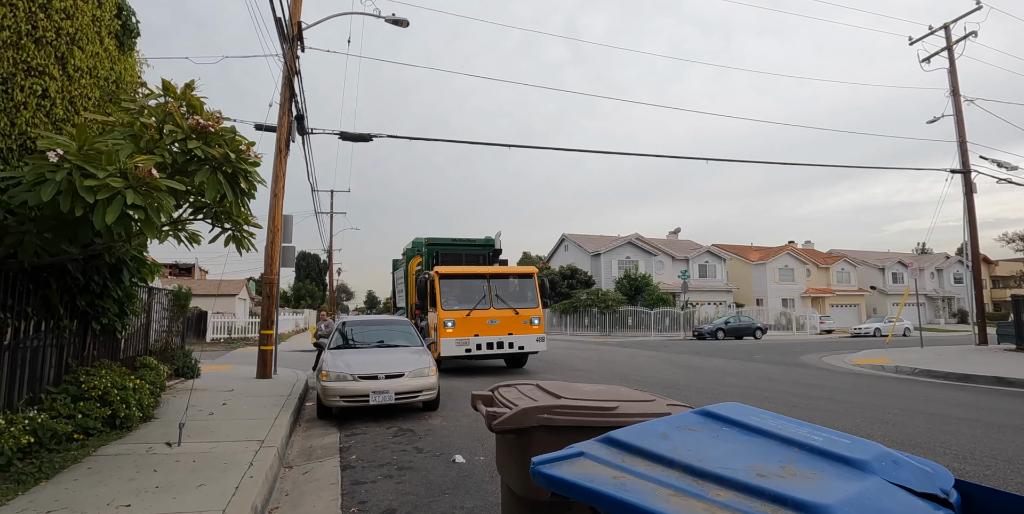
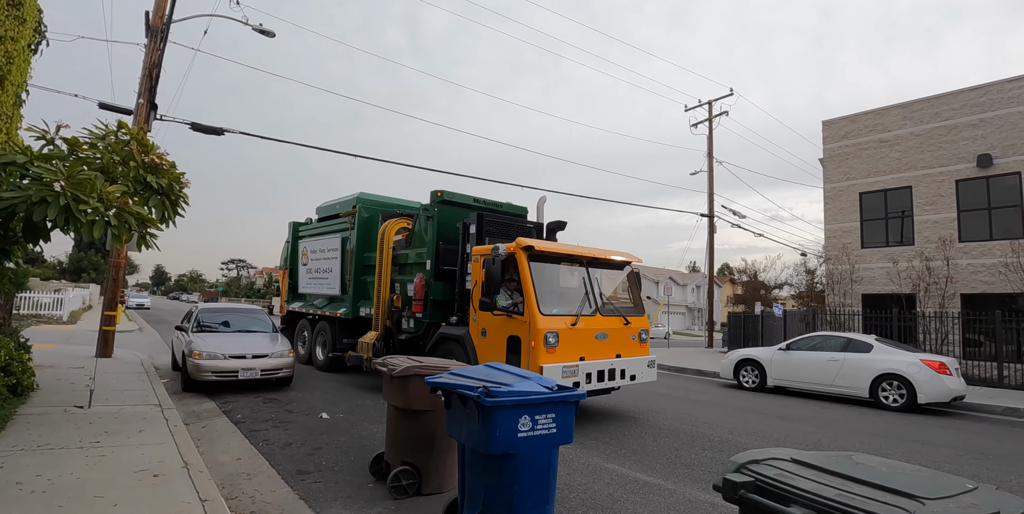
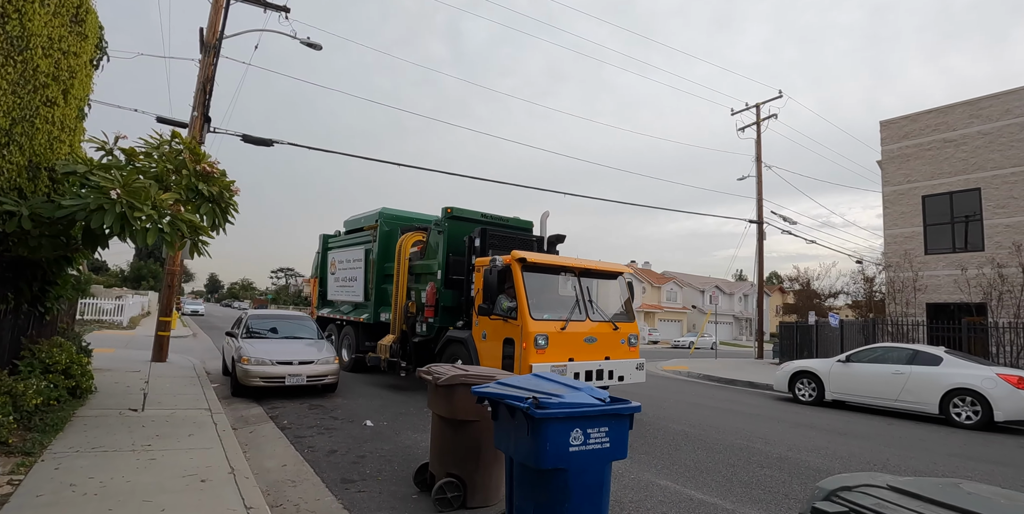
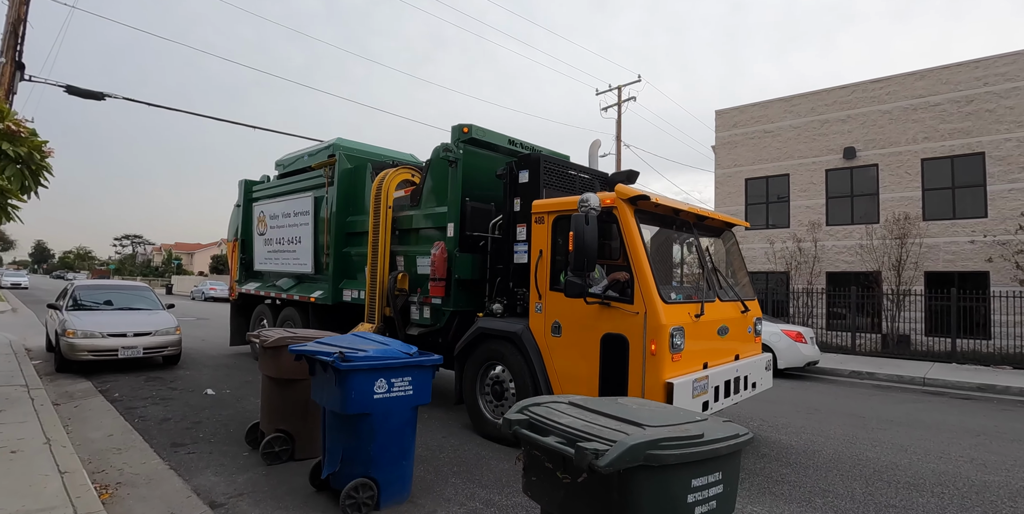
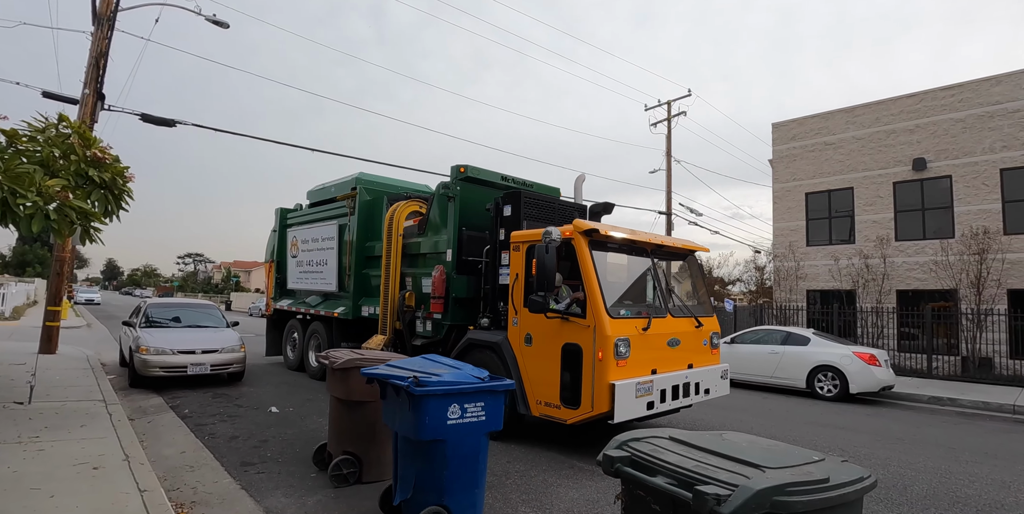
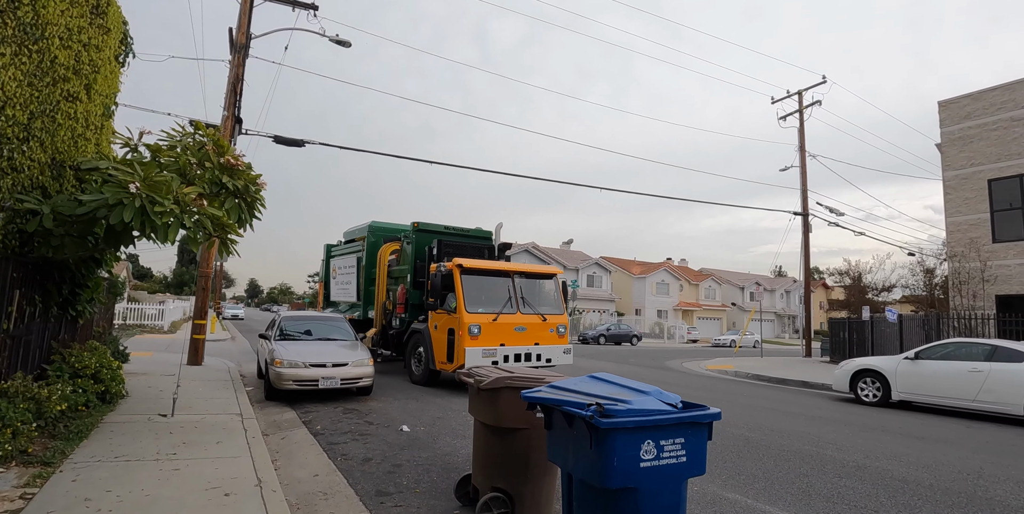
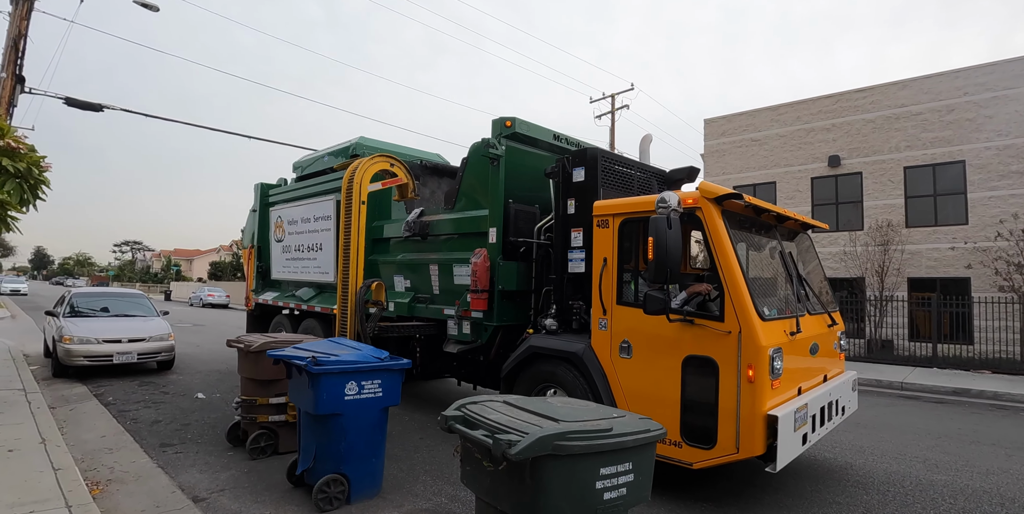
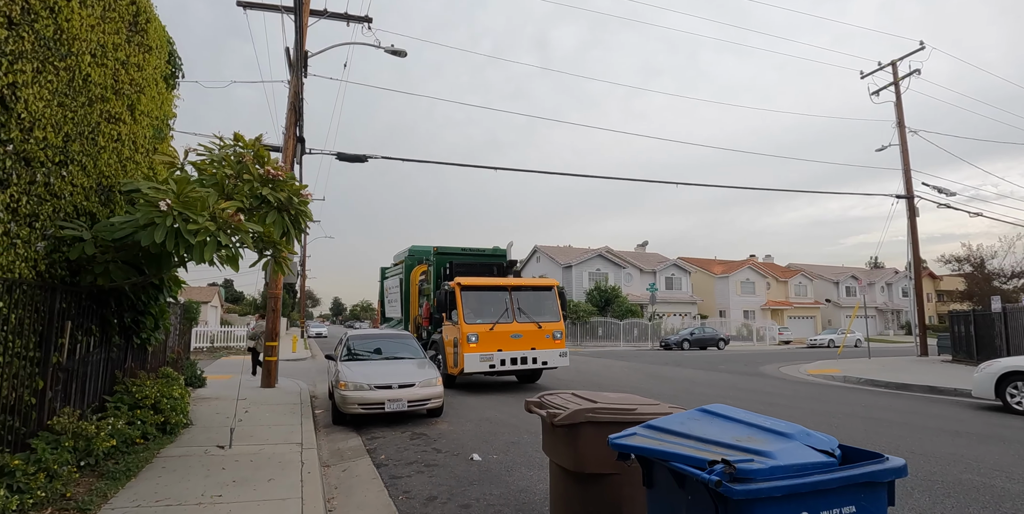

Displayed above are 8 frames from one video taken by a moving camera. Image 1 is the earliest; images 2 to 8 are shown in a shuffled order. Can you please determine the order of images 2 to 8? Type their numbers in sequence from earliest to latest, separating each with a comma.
8, 6, 3, 2, 5, 4, 7
